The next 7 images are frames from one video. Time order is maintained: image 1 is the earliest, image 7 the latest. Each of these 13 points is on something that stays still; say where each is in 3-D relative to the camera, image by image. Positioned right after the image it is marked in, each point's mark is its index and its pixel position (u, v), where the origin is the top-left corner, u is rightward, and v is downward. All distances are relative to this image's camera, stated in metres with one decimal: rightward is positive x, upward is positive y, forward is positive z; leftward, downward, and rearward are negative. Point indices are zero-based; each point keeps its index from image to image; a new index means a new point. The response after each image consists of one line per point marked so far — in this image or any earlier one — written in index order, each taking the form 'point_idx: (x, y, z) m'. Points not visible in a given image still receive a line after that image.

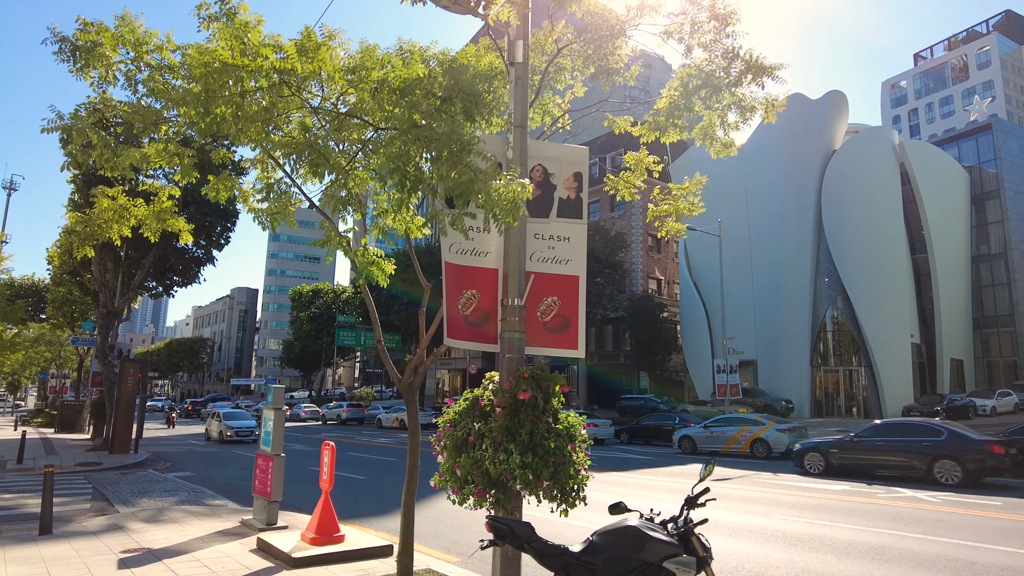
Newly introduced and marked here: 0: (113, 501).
0: (-6.5, -3.5, +10.7) m
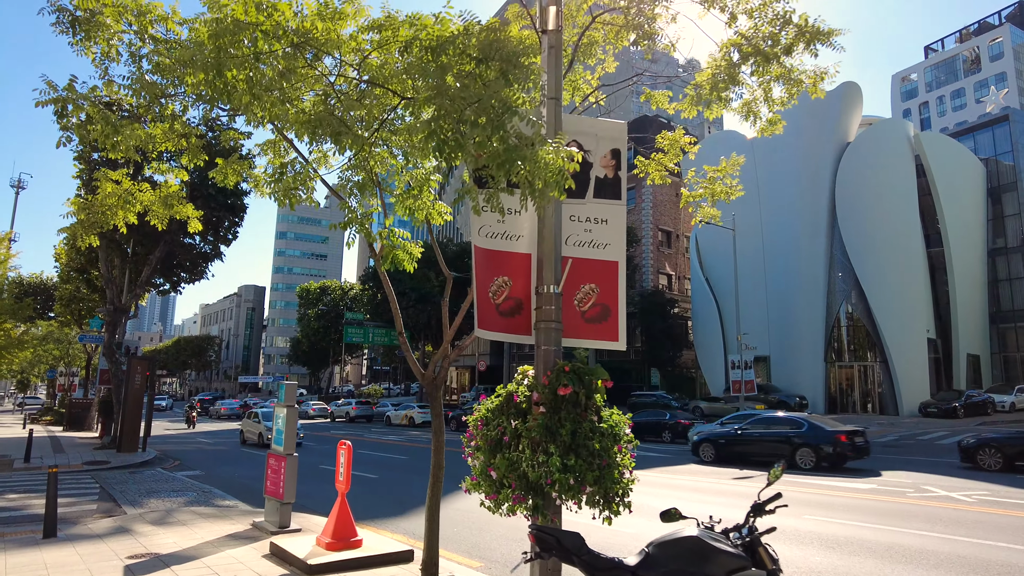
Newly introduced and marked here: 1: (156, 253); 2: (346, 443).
0: (-6.2, -3.4, +10.4) m
1: (-10.7, +1.0, +19.9) m
2: (-1.6, -1.5, +6.4) m
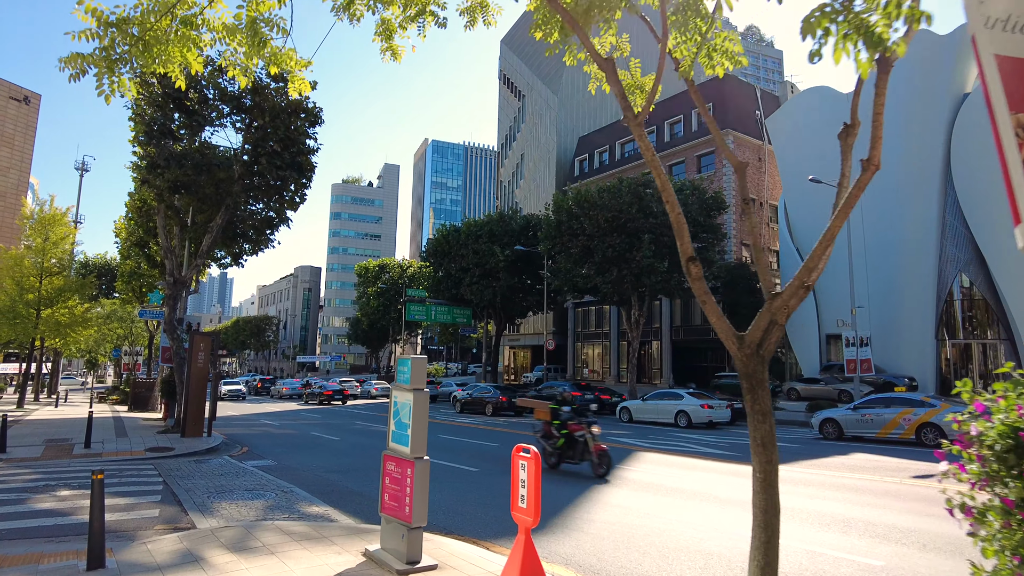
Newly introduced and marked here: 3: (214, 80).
0: (-4.1, -2.8, +8.4) m
1: (-8.0, +1.8, +18.1) m
2: (+0.1, -1.0, +4.1) m
3: (-7.7, +5.4, +17.1) m
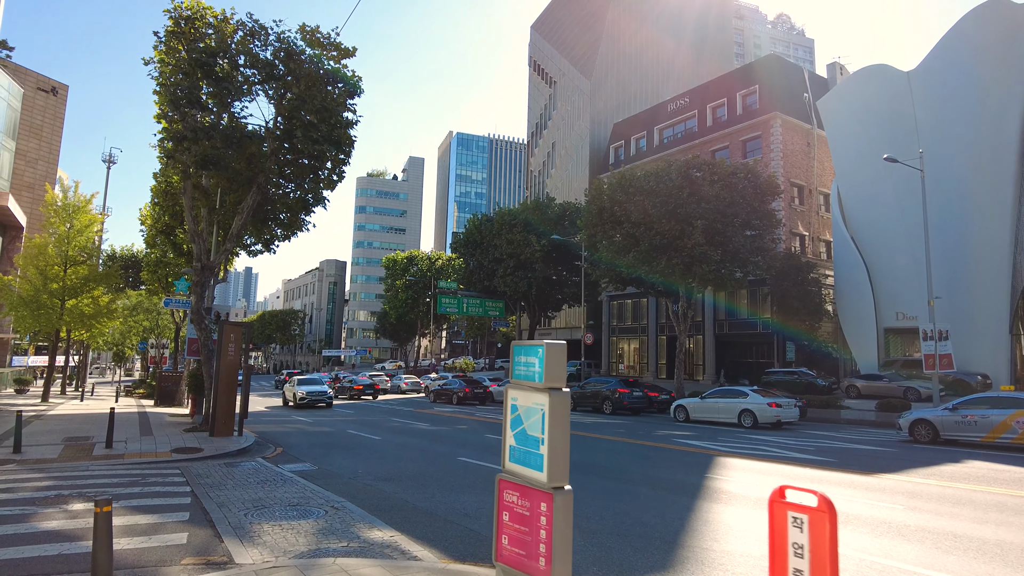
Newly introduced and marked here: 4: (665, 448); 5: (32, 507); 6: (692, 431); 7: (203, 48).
0: (-3.0, -2.5, +6.9) m
1: (-6.6, +2.2, +16.6) m
2: (+1.1, -0.8, +2.4) m
3: (-6.3, +5.7, +15.6) m
4: (+3.5, -3.7, +15.2) m
5: (-5.9, -2.7, +8.1) m
6: (+5.3, -4.3, +19.6) m
7: (-7.2, +5.6, +15.3) m
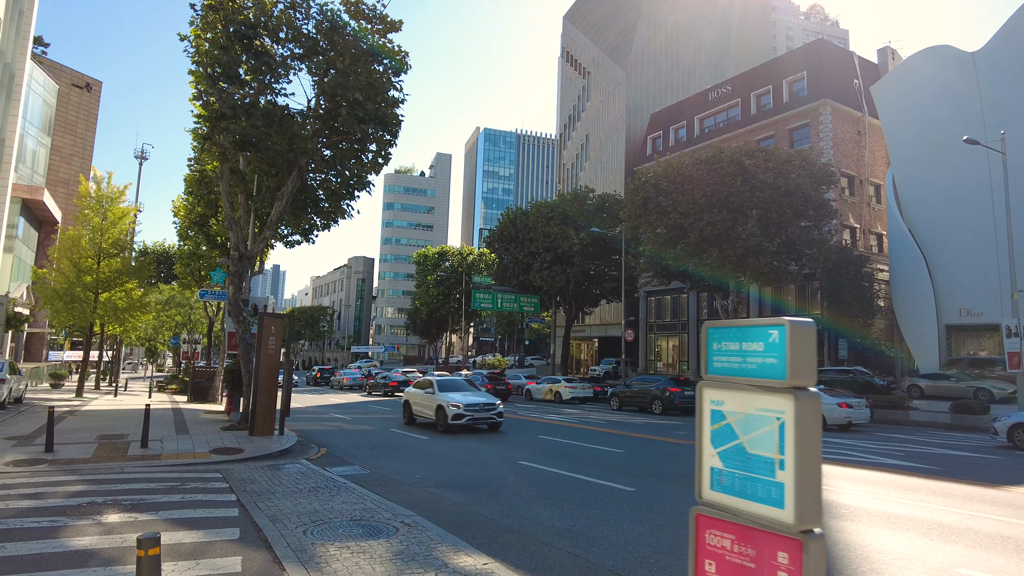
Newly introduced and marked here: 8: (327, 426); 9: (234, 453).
0: (-2.0, -2.3, +5.8) m
1: (-5.2, +2.4, +15.6) m
2: (+1.9, -0.6, +1.1) m
3: (-5.0, +6.0, +14.6) m
4: (+4.8, -3.5, +13.9) m
5: (-4.9, -2.5, +7.2) m
6: (+6.8, -4.0, +18.2) m
7: (-5.8, +5.8, +14.3) m
8: (-5.3, -4.0, +19.2) m
9: (-5.3, -3.1, +12.6) m
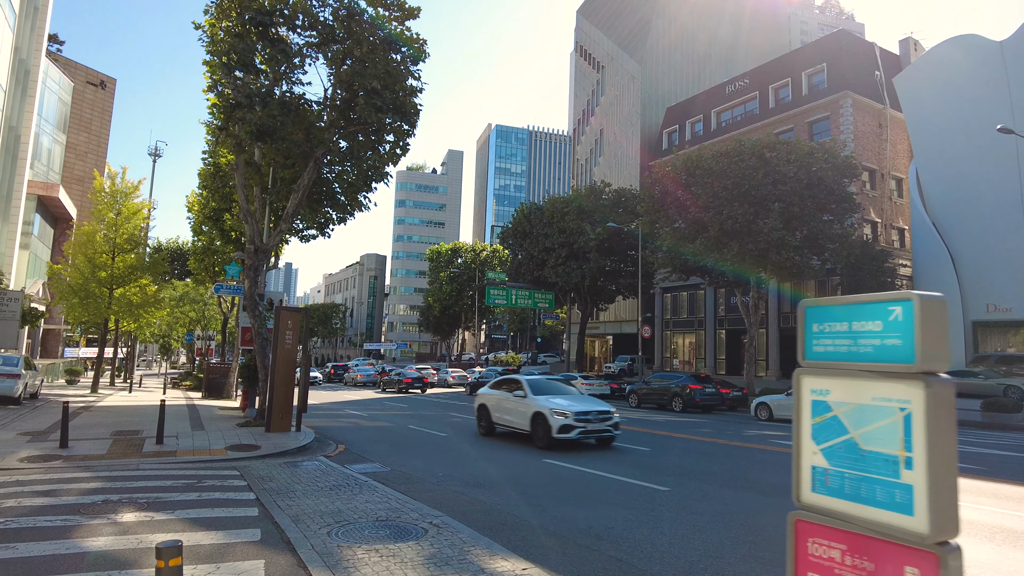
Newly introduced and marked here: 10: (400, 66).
0: (-1.7, -2.2, +5.4) m
1: (-4.7, +2.6, +15.3) m
2: (+2.2, -0.5, +0.7) m
3: (-4.5, +6.1, +14.2) m
4: (+5.3, -3.3, +13.4) m
5: (-4.6, -2.4, +6.8) m
6: (+7.3, -3.8, +17.7) m
7: (-5.4, +6.0, +14.0) m
8: (-4.8, -3.8, +18.9) m
9: (-4.9, -3.0, +12.3) m
10: (-2.6, +5.1, +15.1) m
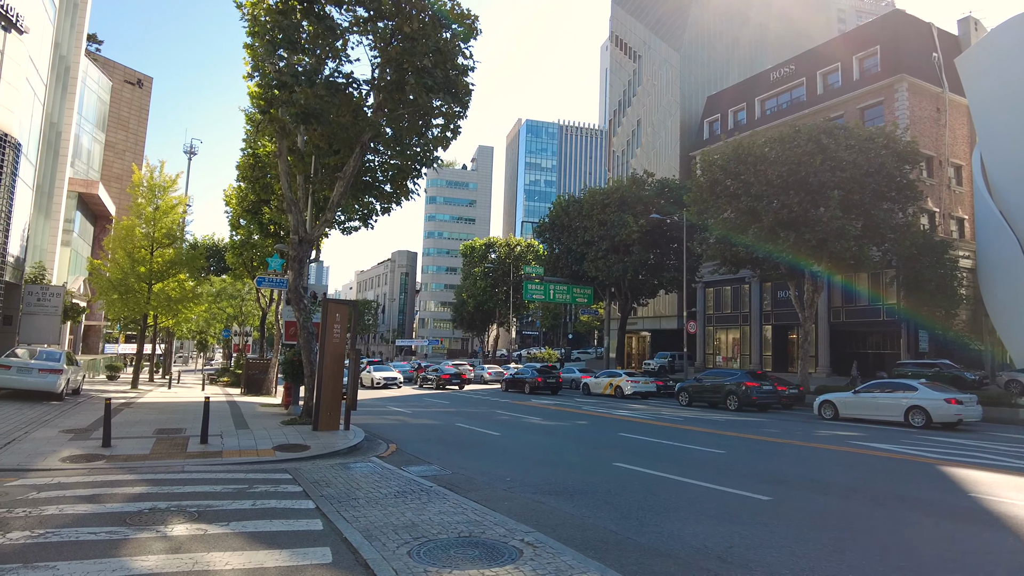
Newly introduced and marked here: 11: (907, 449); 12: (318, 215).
0: (-0.8, -2.0, +4.6) m
1: (-3.5, +2.8, +14.6) m
2: (+2.8, -0.3, -0.3) m
3: (-3.3, +6.3, +13.5) m
4: (+6.5, -3.1, +12.3) m
5: (-3.6, -2.2, +6.1) m
6: (+8.7, -3.6, +16.5) m
7: (-4.2, +6.1, +13.2) m
8: (-3.4, -3.6, +18.1) m
9: (-3.7, -2.8, +11.6) m
10: (-1.3, +5.3, +14.3) m
11: (+8.3, -3.4, +13.9) m
12: (-5.5, +2.1, +18.7) m
